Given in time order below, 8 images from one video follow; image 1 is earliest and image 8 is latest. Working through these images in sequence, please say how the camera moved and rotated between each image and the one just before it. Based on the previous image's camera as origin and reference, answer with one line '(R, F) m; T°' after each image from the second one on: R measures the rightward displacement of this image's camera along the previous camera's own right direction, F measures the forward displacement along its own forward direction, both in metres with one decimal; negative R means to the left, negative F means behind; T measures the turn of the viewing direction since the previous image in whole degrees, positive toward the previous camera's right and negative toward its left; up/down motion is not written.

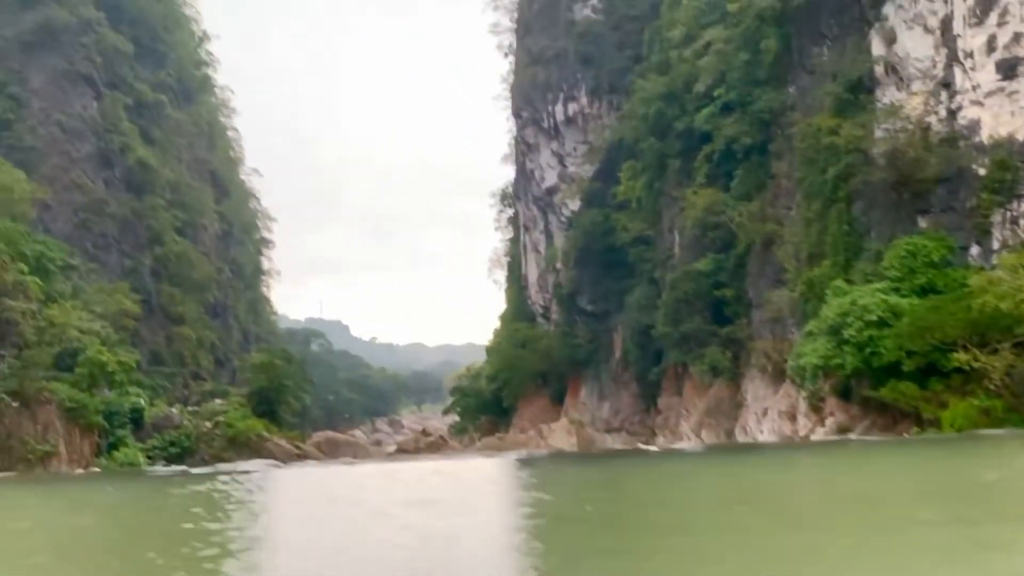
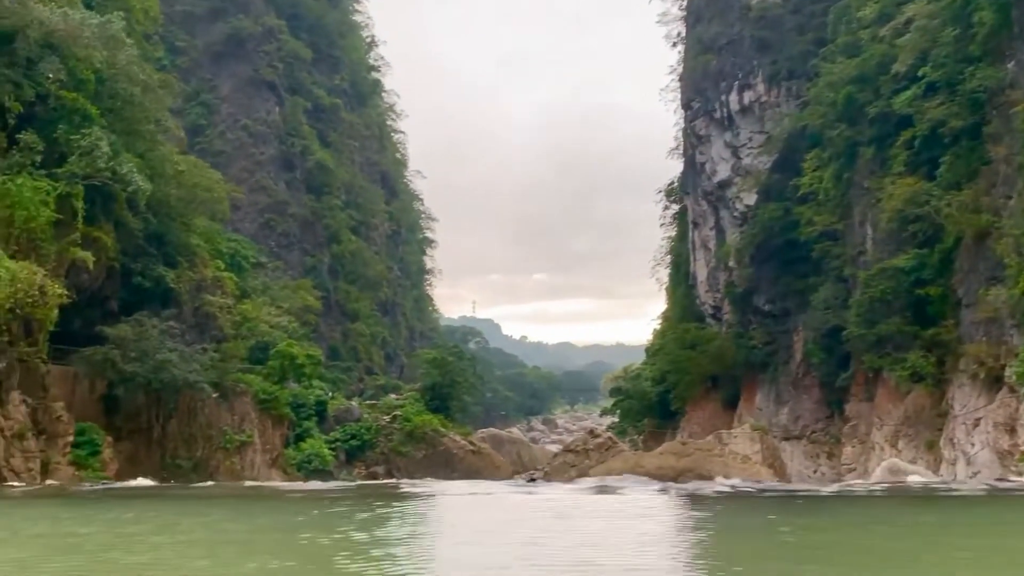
(-0.9, +0.7) m; -10°
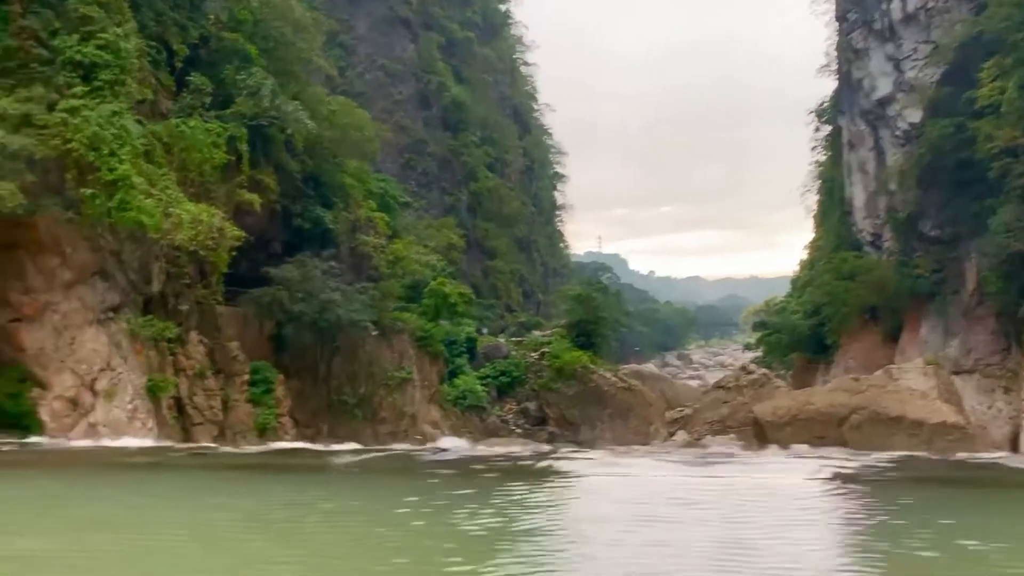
(-0.8, +0.6) m; -8°
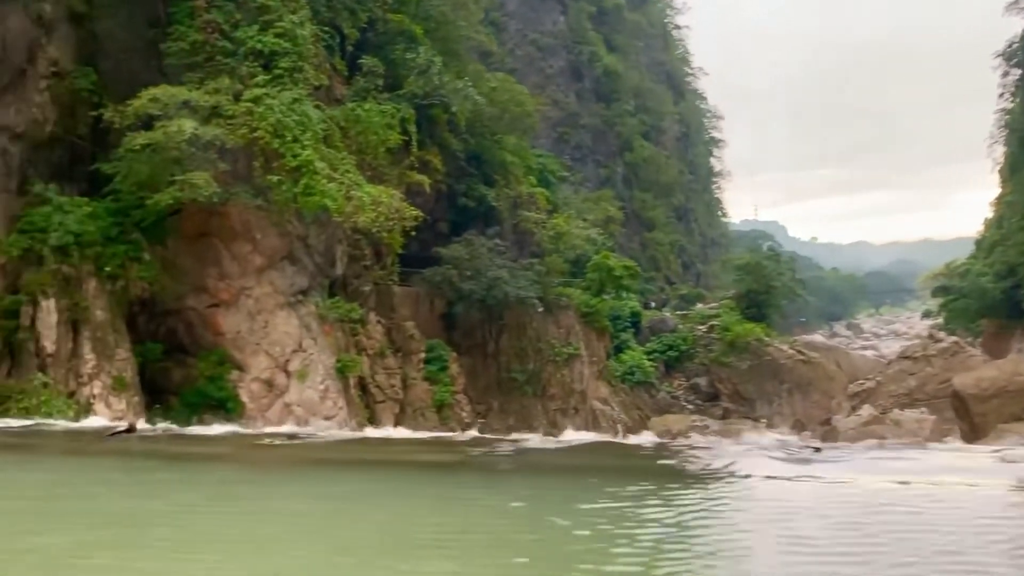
(-0.5, +0.4) m; -10°
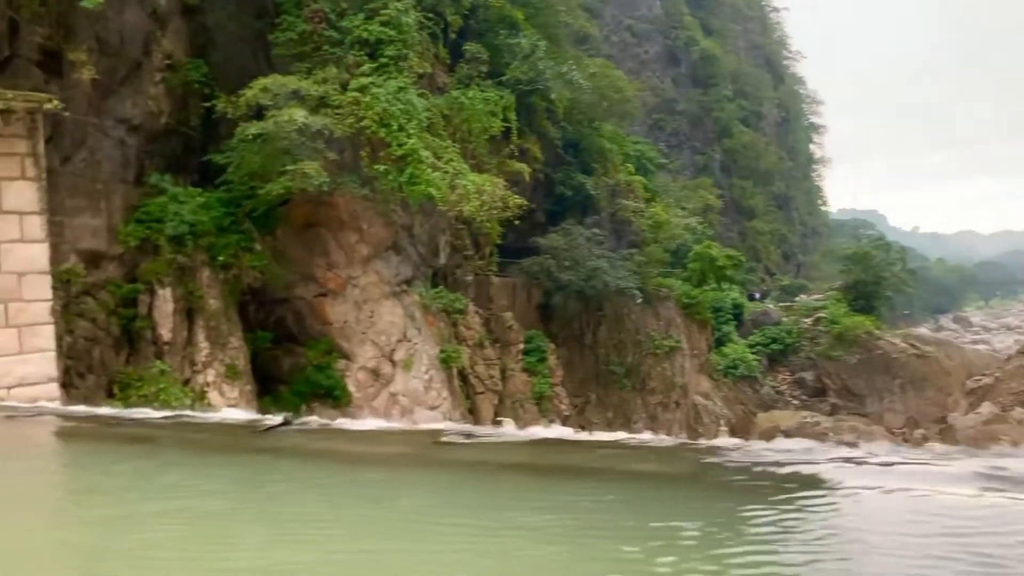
(-0.3, +0.3) m; -6°
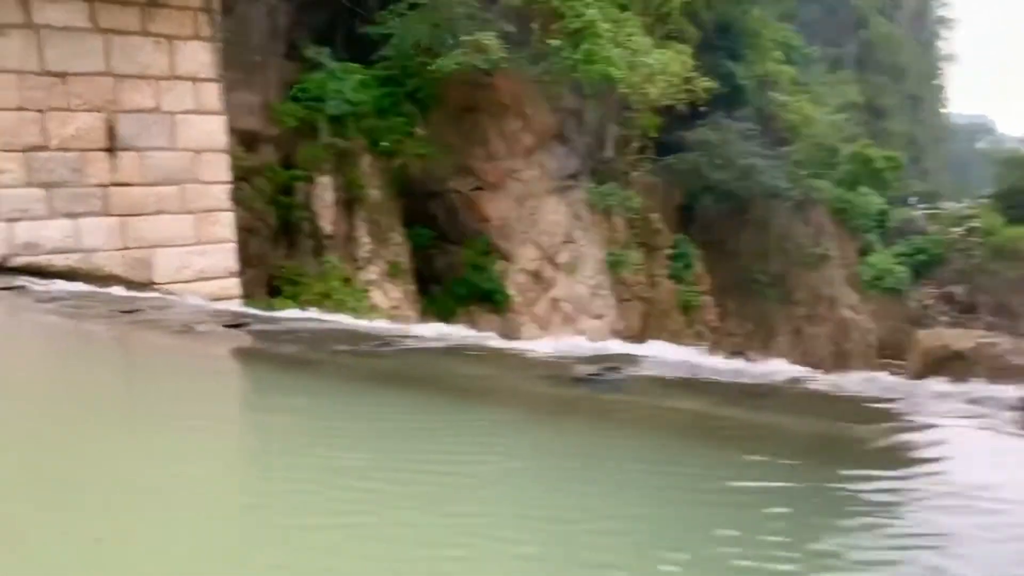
(-1.2, +1.1) m; -5°
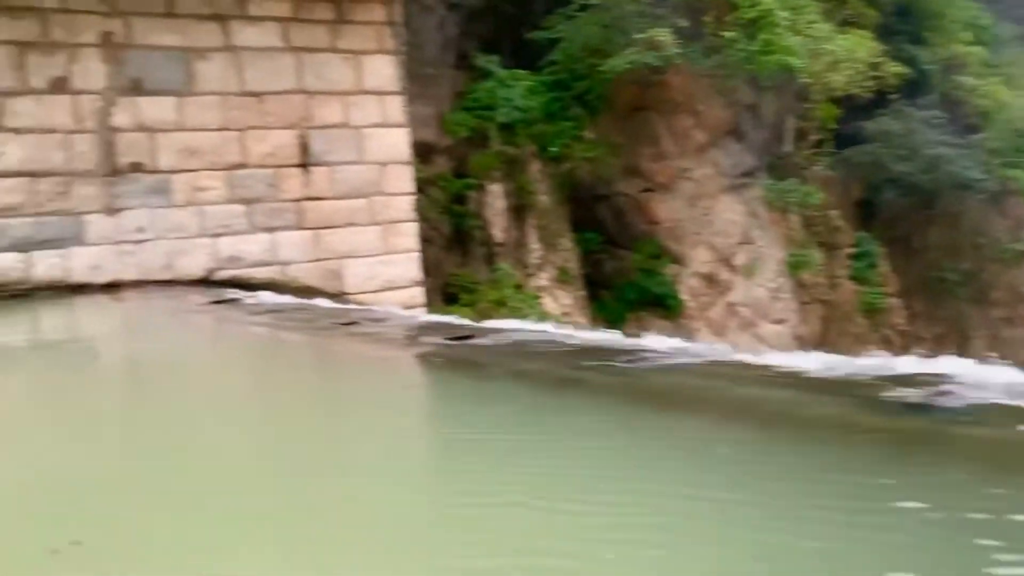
(-0.2, +0.2) m; -10°
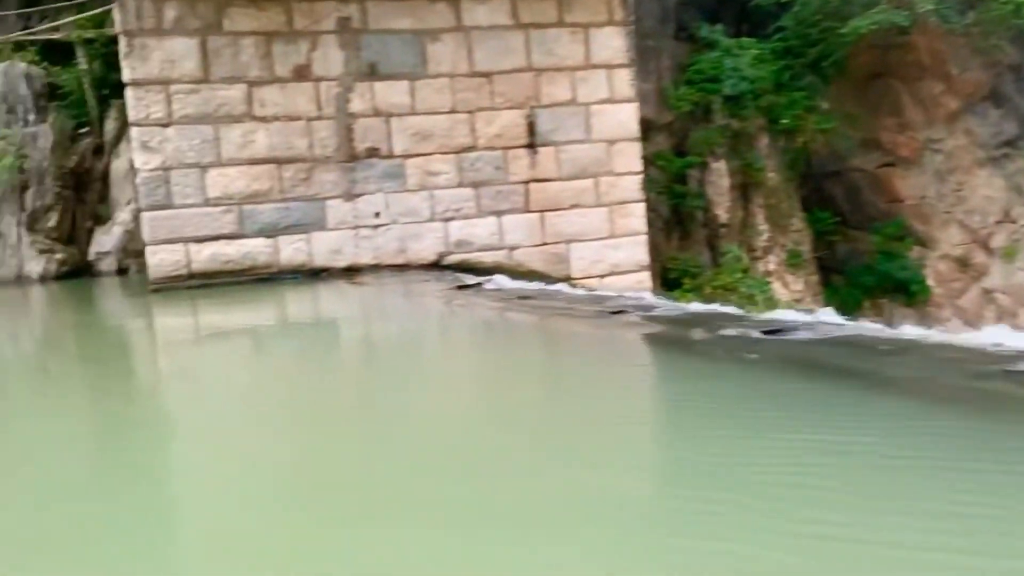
(-0.3, +0.3) m; -12°
